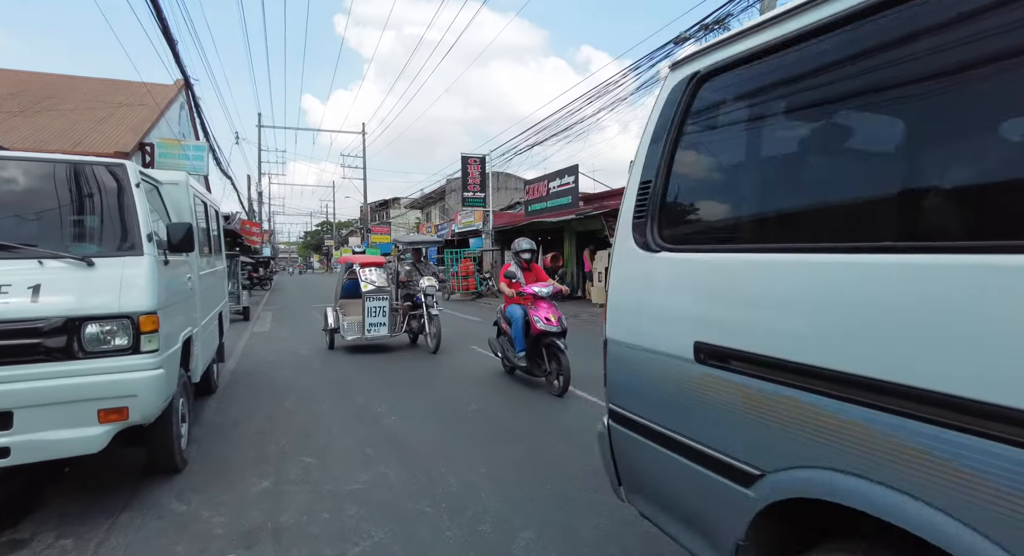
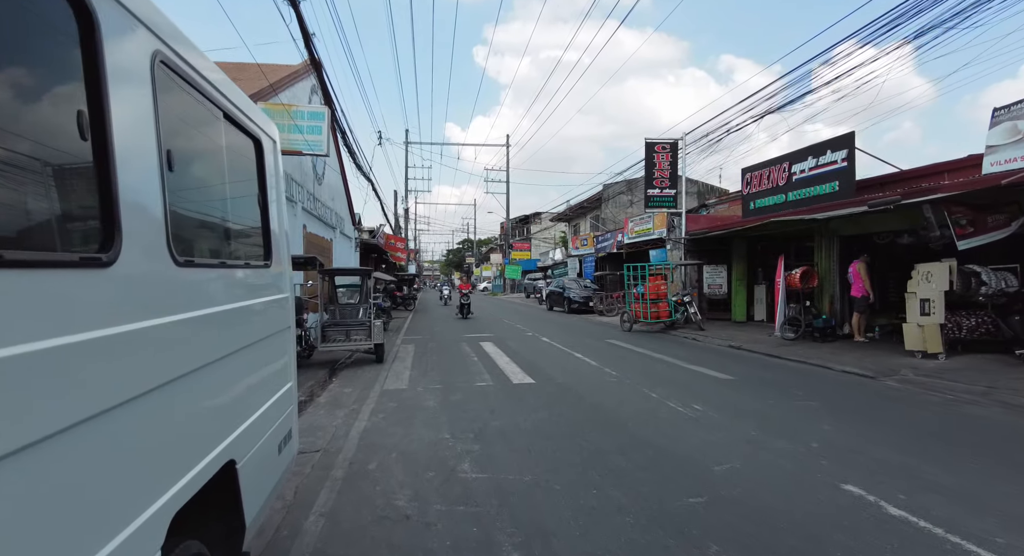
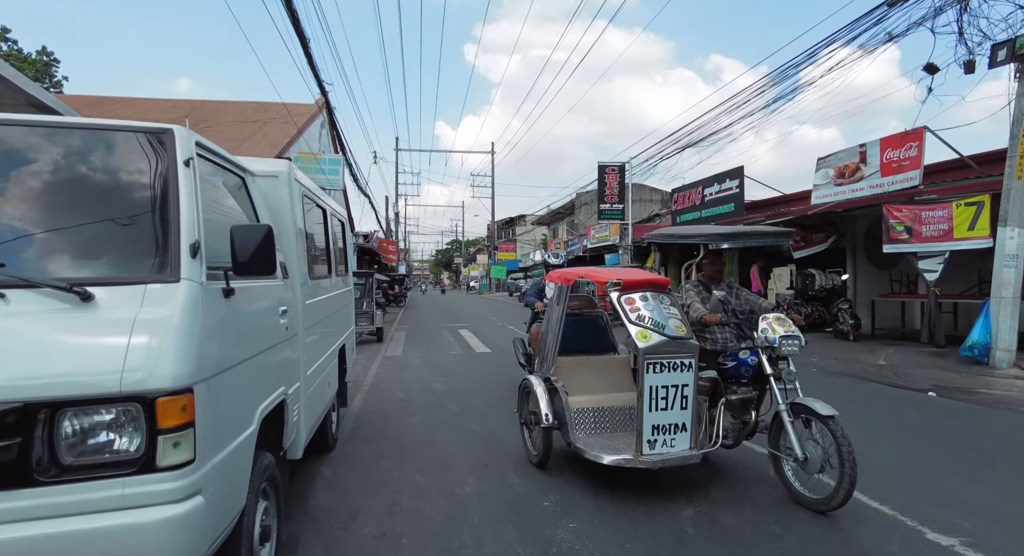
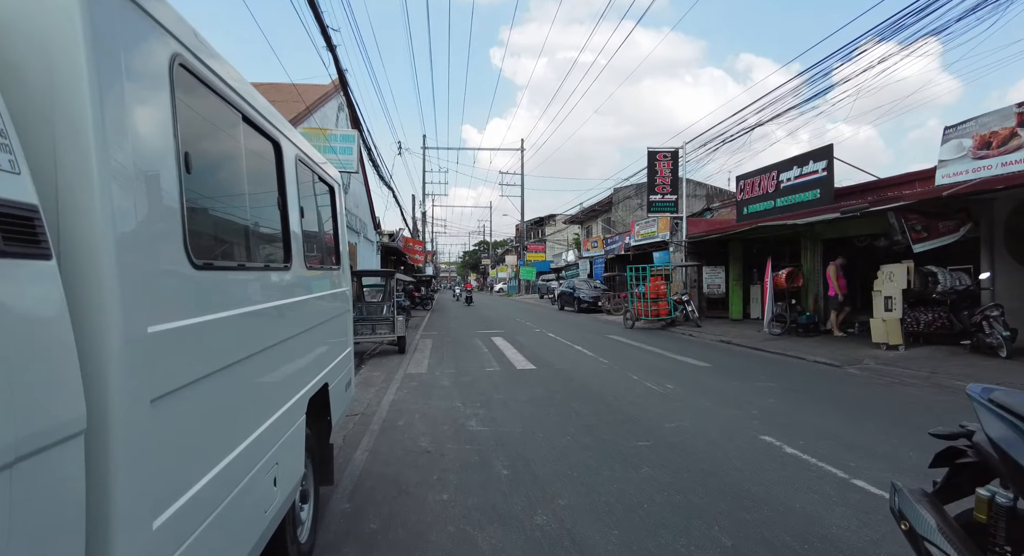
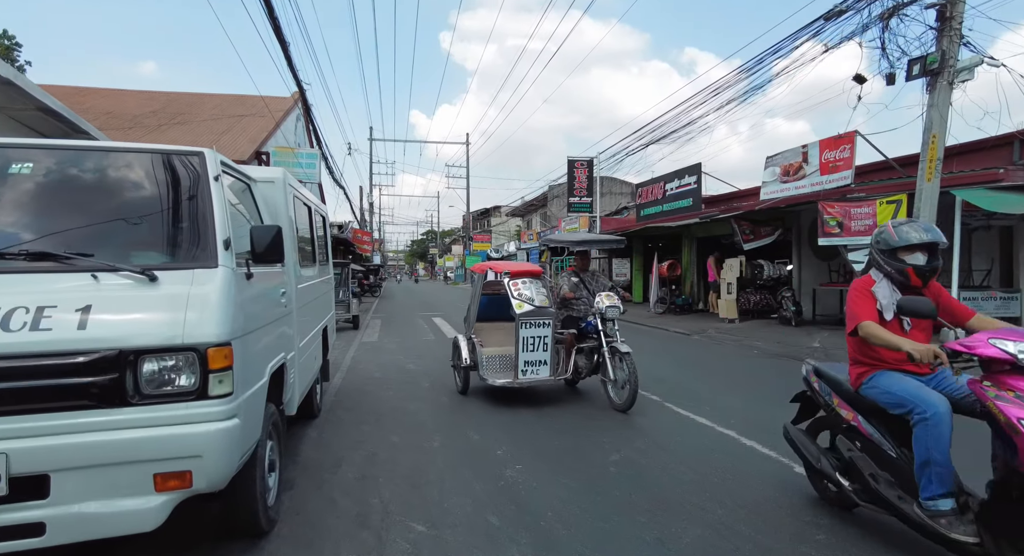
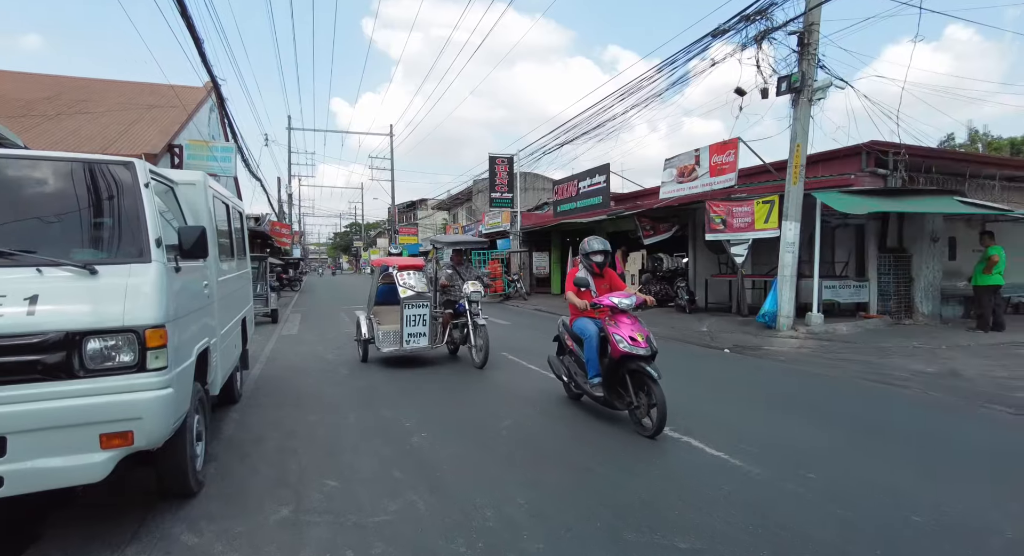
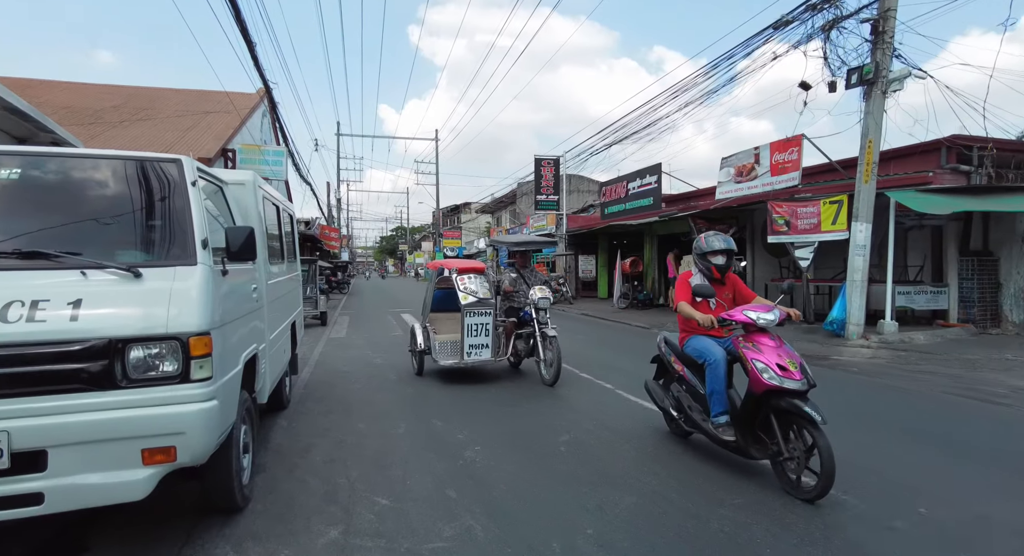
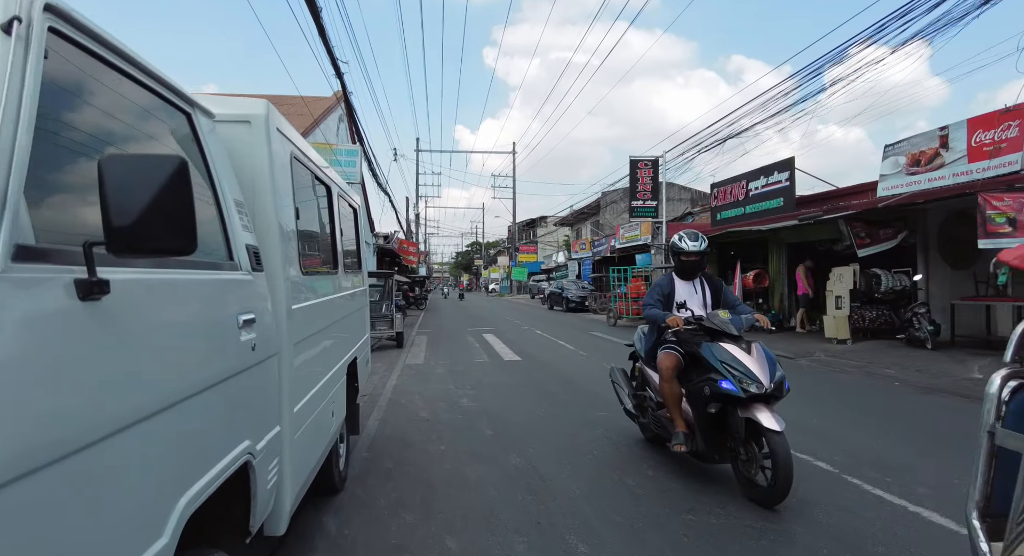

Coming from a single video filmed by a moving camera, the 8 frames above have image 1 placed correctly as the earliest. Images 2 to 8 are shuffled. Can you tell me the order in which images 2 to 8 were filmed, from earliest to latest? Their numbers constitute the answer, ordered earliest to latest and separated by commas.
6, 7, 5, 3, 8, 4, 2
